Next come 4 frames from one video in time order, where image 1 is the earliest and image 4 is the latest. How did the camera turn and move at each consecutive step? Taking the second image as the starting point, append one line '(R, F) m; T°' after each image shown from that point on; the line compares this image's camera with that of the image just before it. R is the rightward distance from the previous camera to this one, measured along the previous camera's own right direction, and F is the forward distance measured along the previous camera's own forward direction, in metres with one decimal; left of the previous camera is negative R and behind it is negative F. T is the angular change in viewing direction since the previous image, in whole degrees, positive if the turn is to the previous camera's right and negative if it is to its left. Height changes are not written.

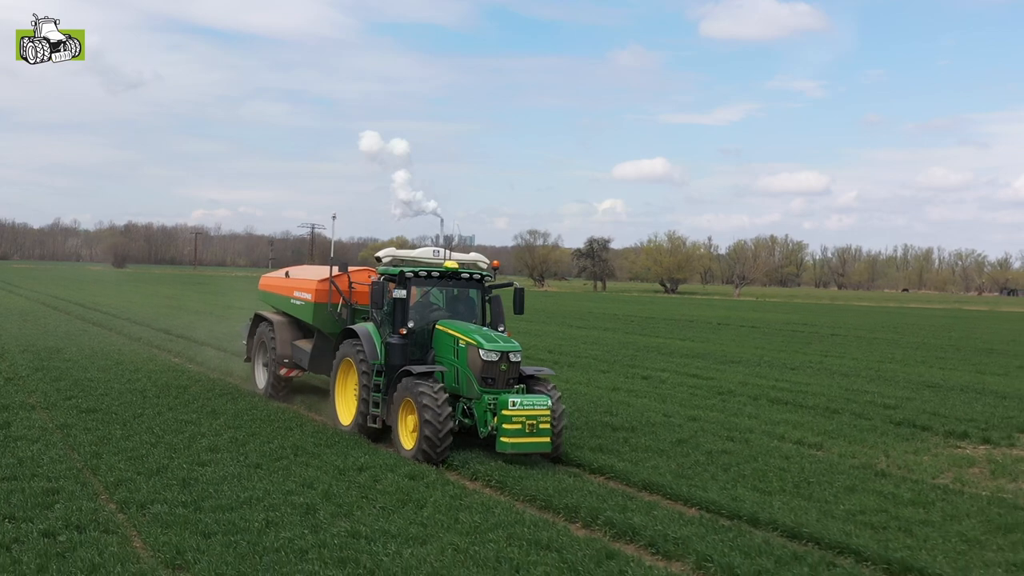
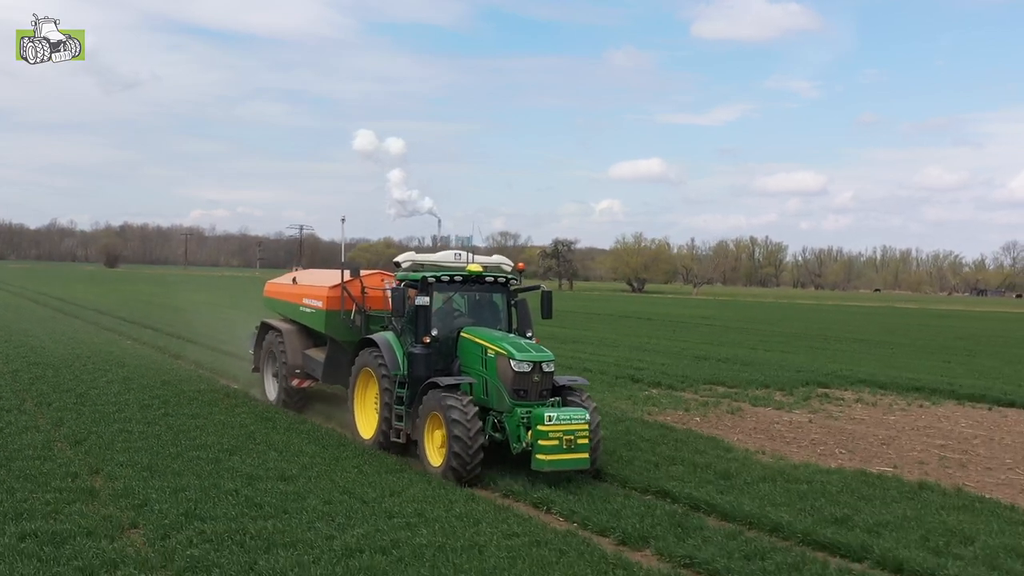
(-1.6, +1.8) m; 0°
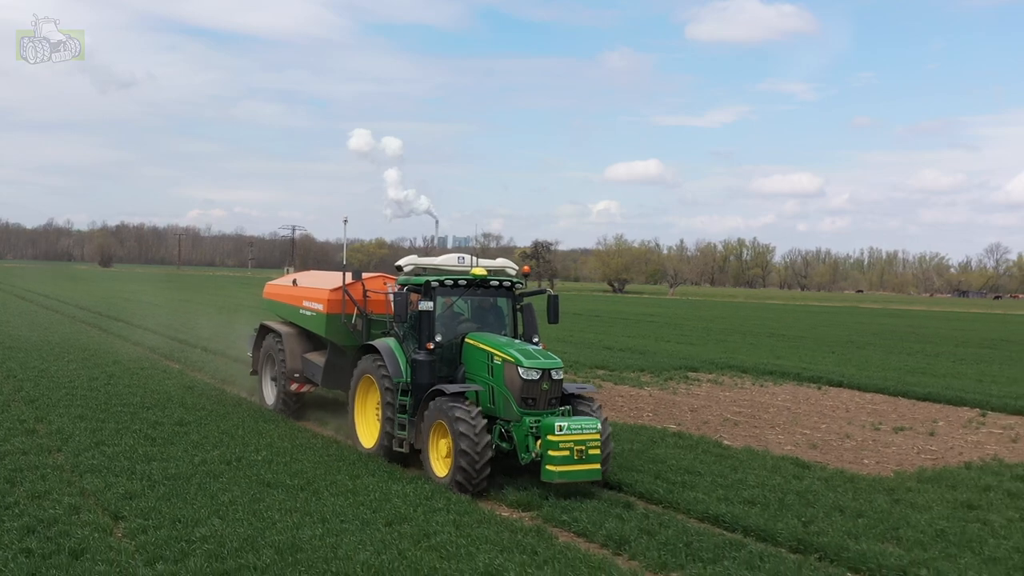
(-0.6, +1.4) m; 0°
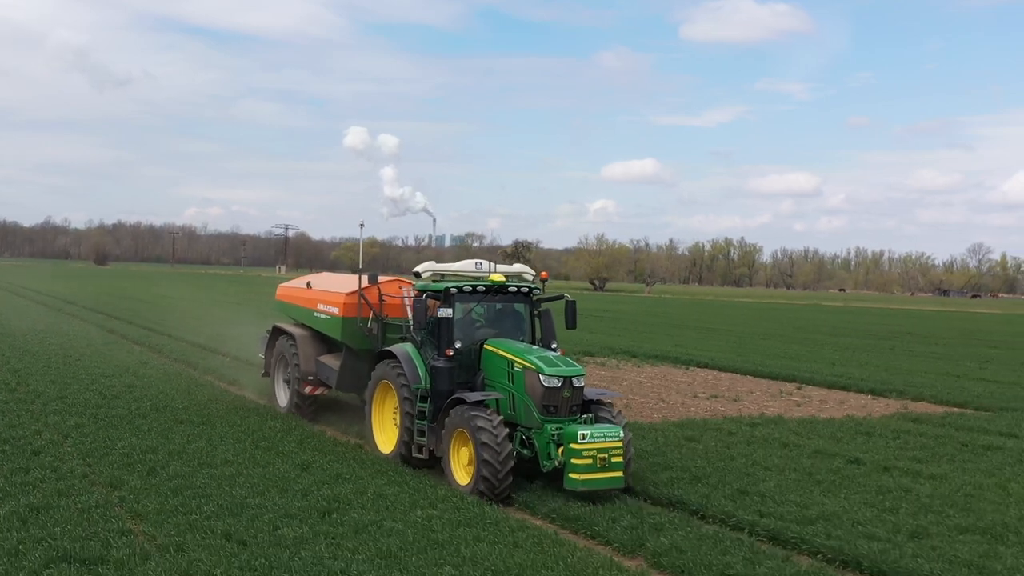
(-1.6, +0.1) m; 0°
